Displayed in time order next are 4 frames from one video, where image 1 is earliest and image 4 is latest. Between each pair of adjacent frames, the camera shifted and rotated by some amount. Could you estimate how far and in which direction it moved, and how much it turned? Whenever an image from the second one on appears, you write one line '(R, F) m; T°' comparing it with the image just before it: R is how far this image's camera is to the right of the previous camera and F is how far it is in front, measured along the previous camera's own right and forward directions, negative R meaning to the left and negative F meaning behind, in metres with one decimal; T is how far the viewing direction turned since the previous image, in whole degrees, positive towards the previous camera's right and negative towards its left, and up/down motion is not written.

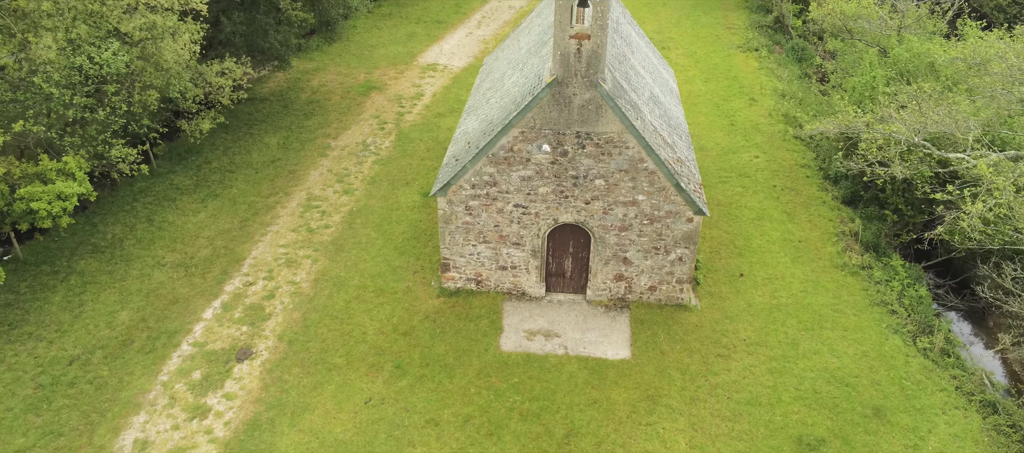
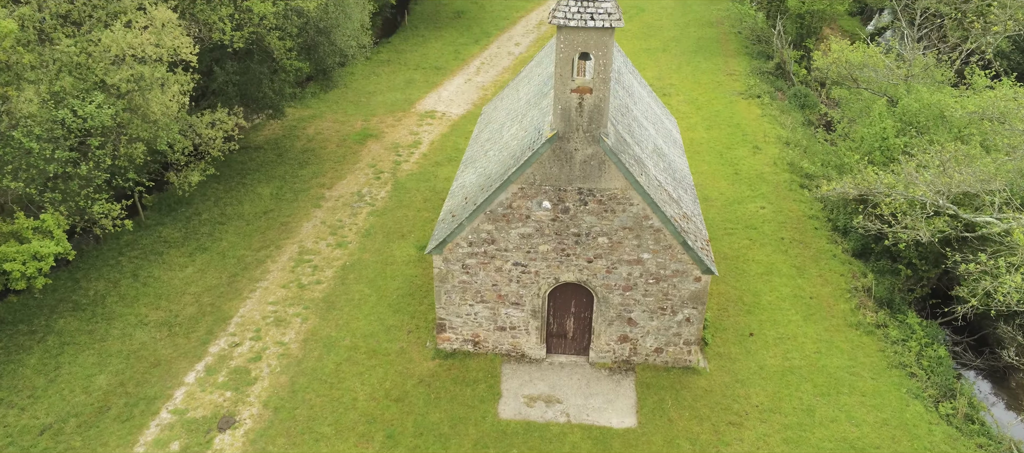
(0.0, +0.8) m; 0°
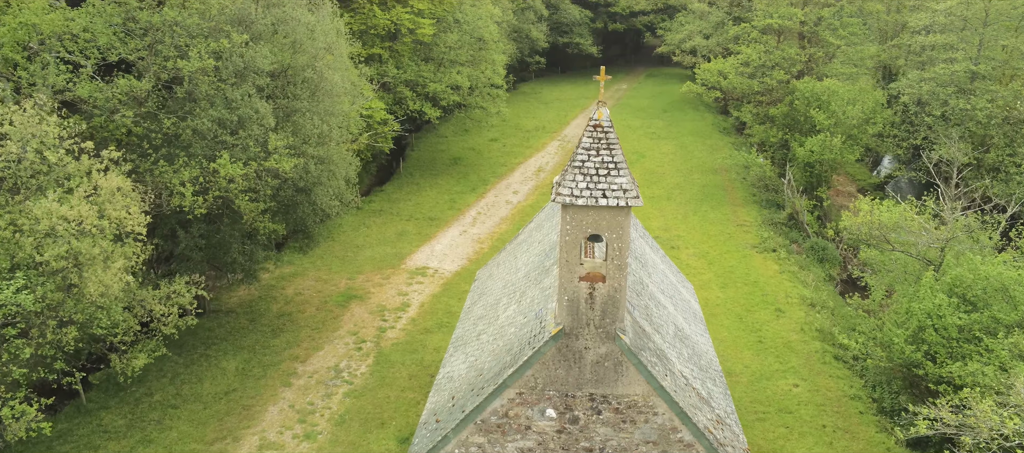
(+0.1, +2.8) m; 0°
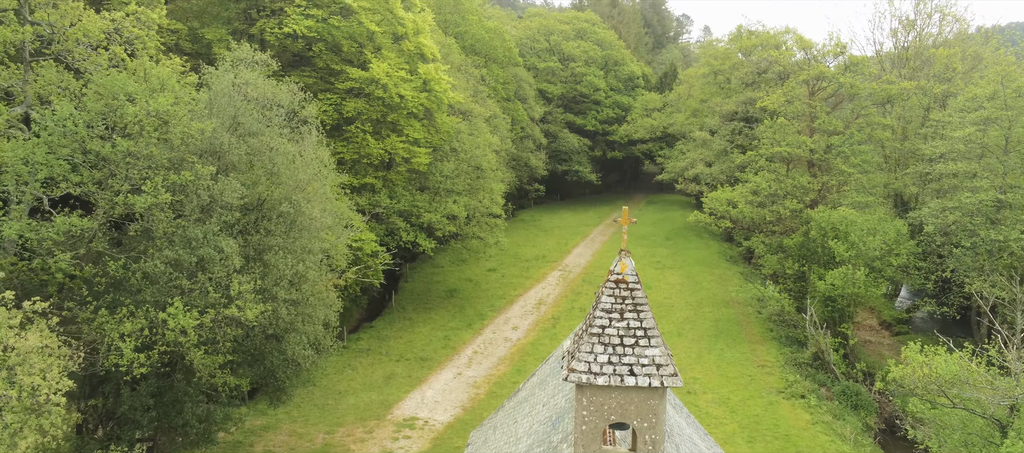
(0.0, +2.7) m; 0°
